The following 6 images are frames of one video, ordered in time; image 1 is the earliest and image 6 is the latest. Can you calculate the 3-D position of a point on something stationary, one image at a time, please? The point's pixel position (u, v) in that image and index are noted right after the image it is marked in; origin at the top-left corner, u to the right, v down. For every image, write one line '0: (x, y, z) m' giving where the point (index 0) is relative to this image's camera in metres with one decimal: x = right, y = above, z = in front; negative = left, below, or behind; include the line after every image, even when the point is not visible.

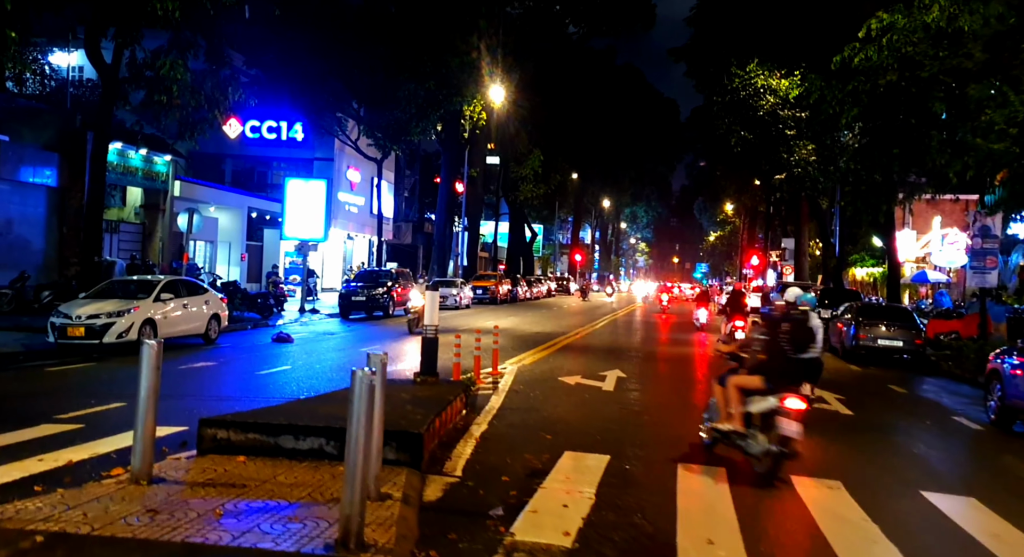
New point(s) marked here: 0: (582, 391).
0: (+0.9, -1.5, +10.9) m
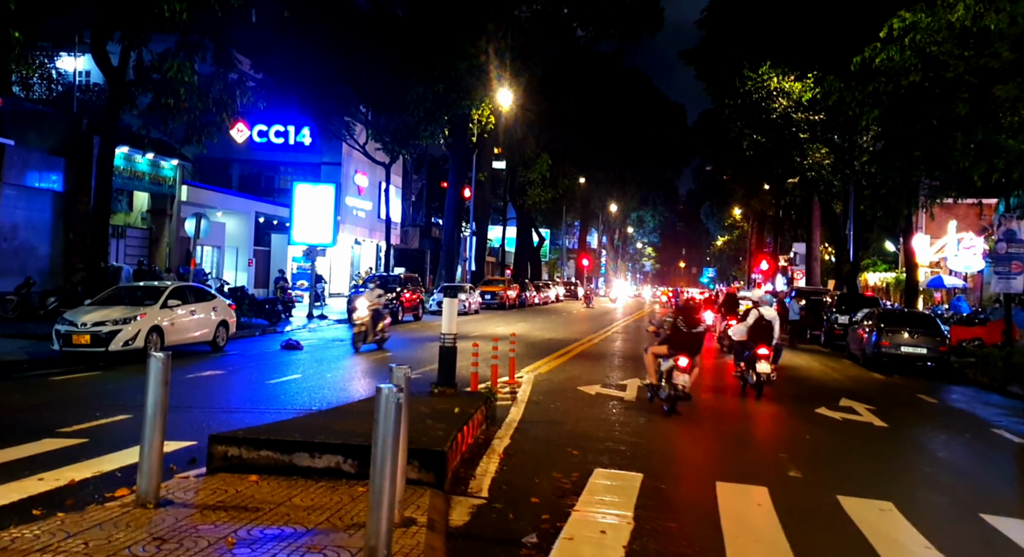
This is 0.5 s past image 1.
0: (+1.2, -1.6, +10.5) m
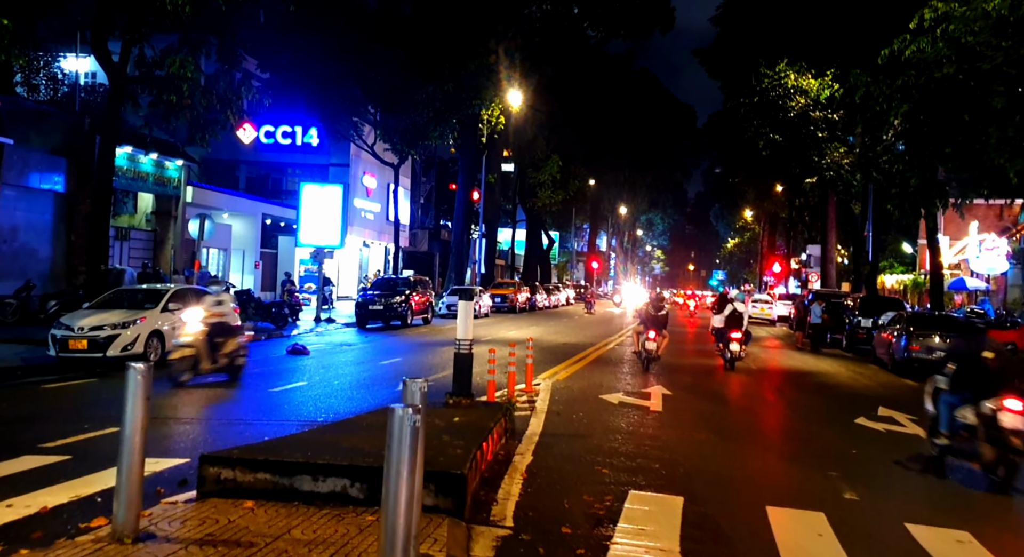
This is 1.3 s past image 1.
0: (+1.4, -1.6, +9.8) m
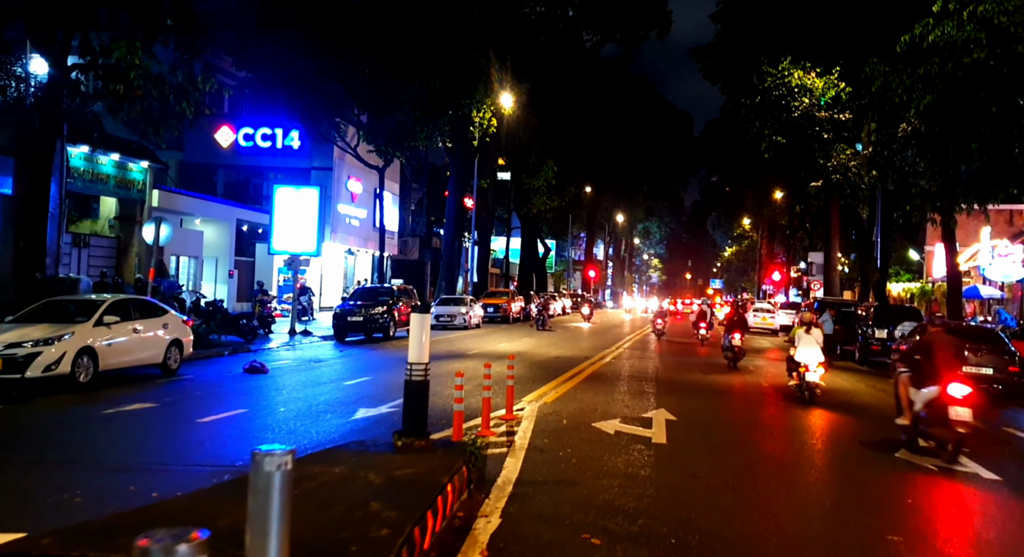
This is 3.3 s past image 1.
0: (+1.1, -1.7, +8.1) m
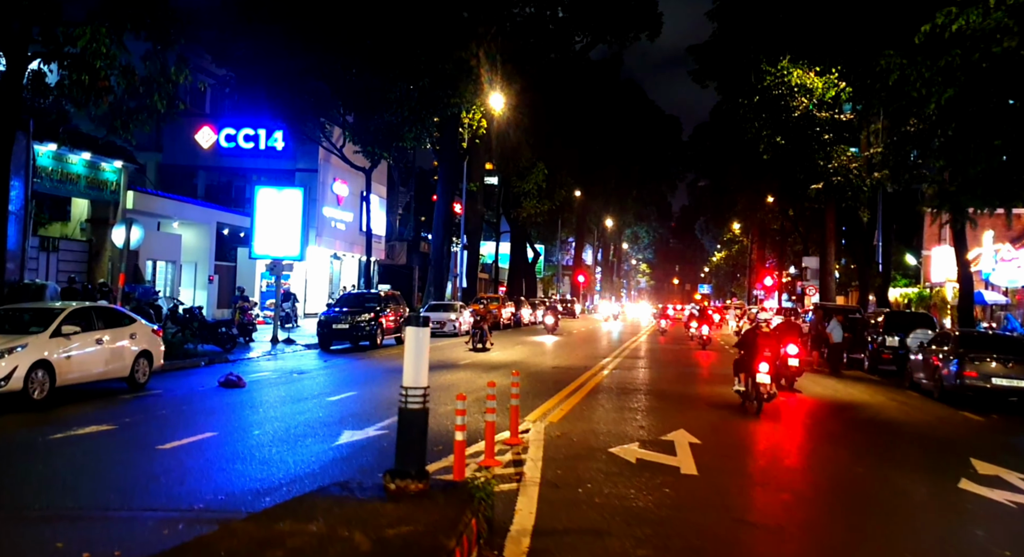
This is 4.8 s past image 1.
0: (+1.2, -1.7, +7.0) m
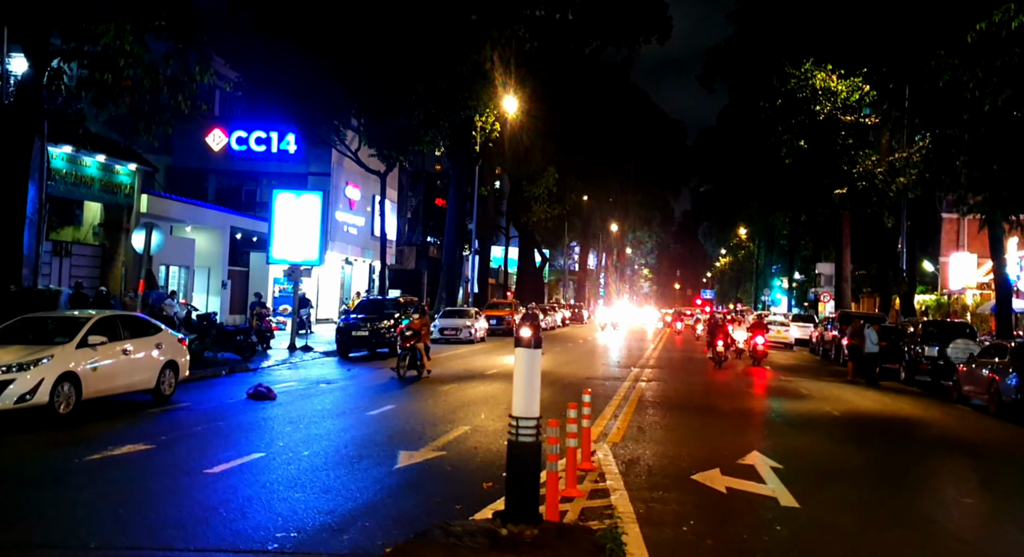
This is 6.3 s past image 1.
0: (+1.9, -1.8, +6.4) m
